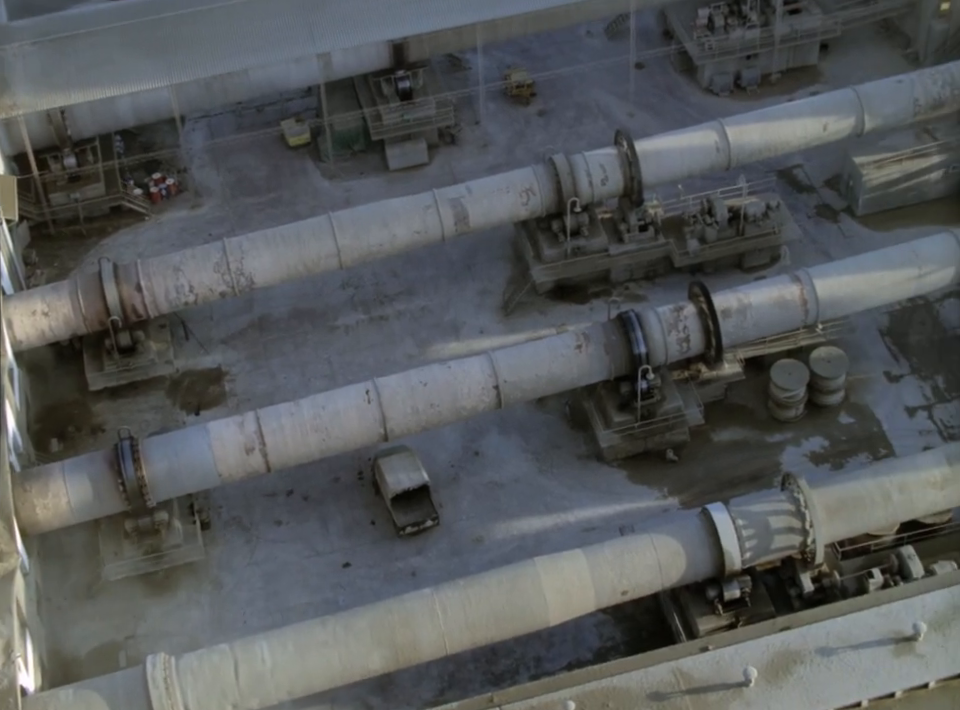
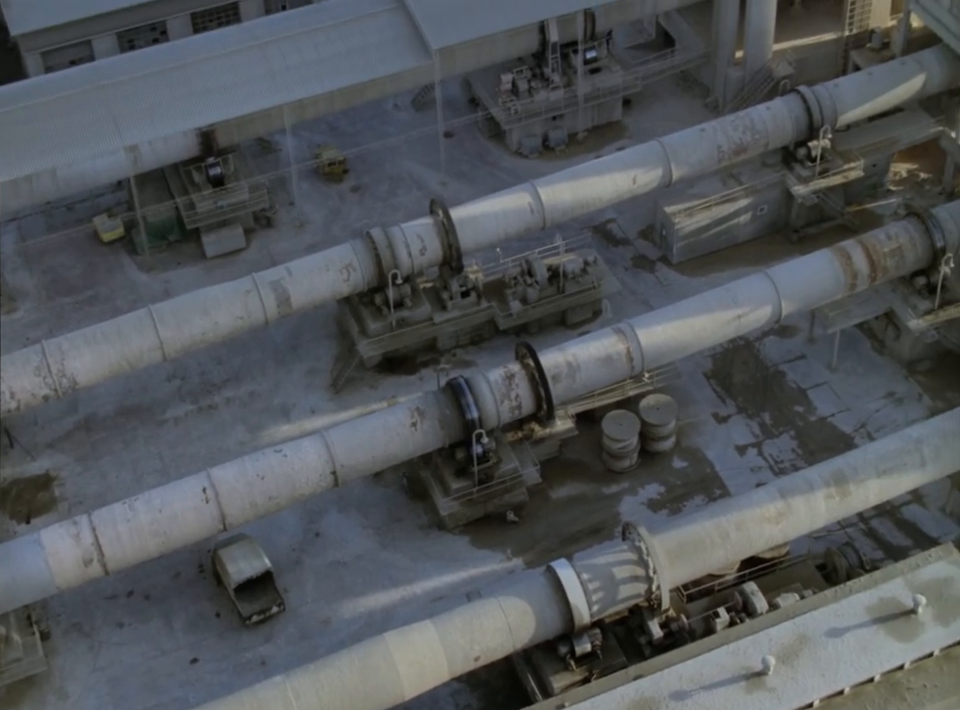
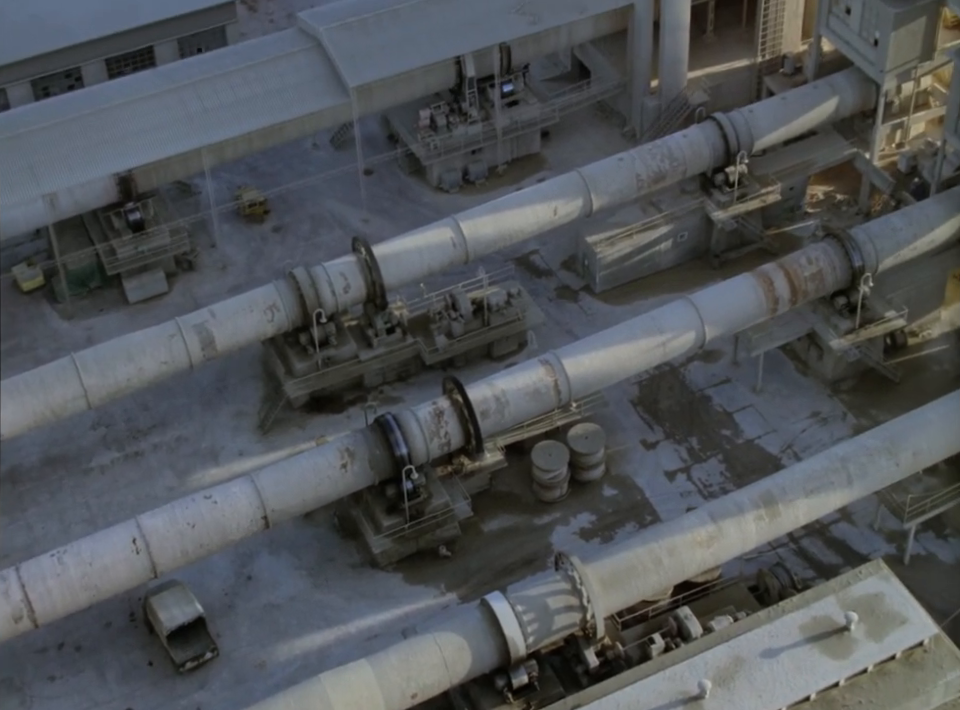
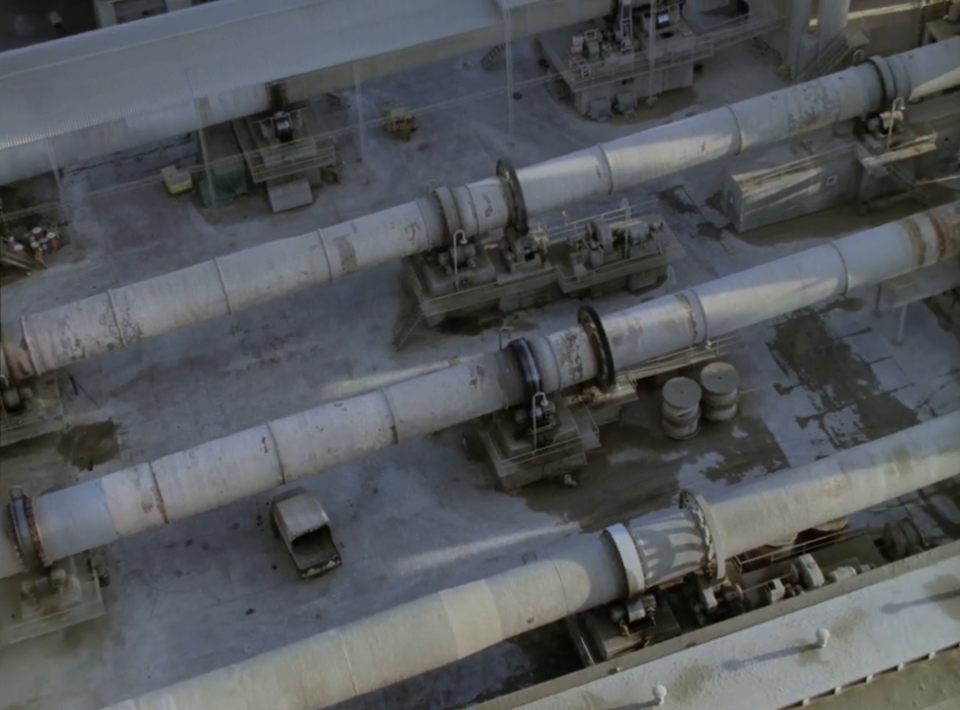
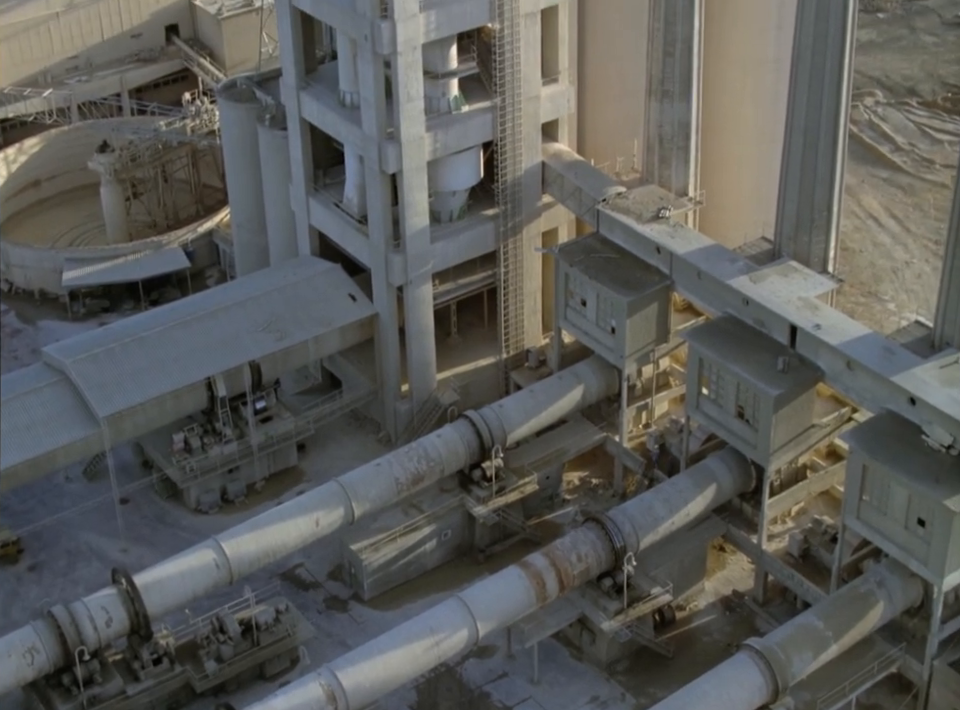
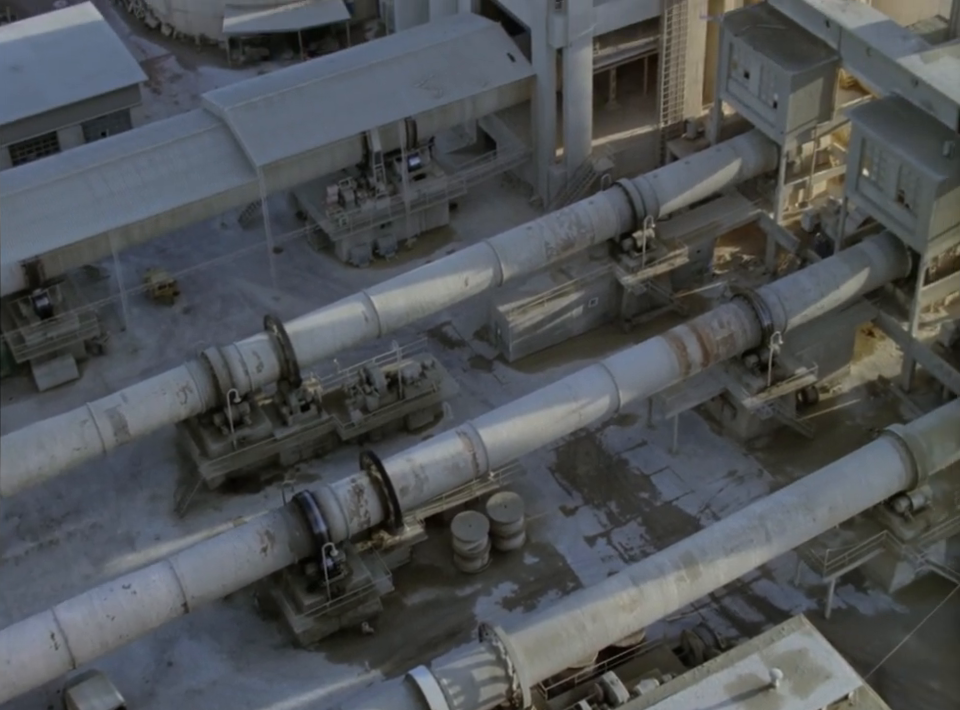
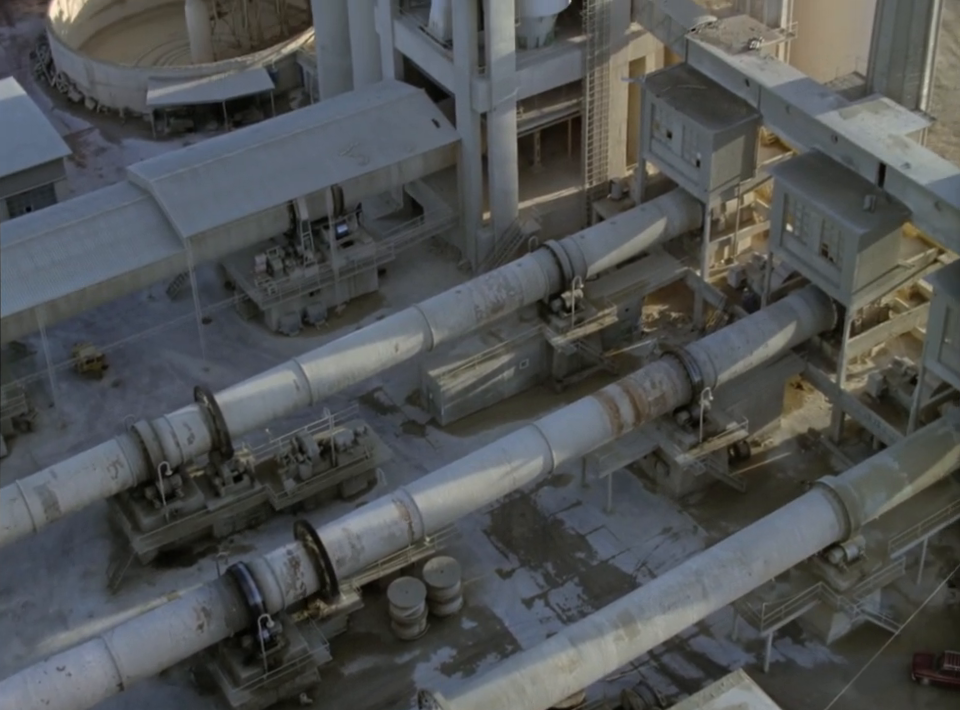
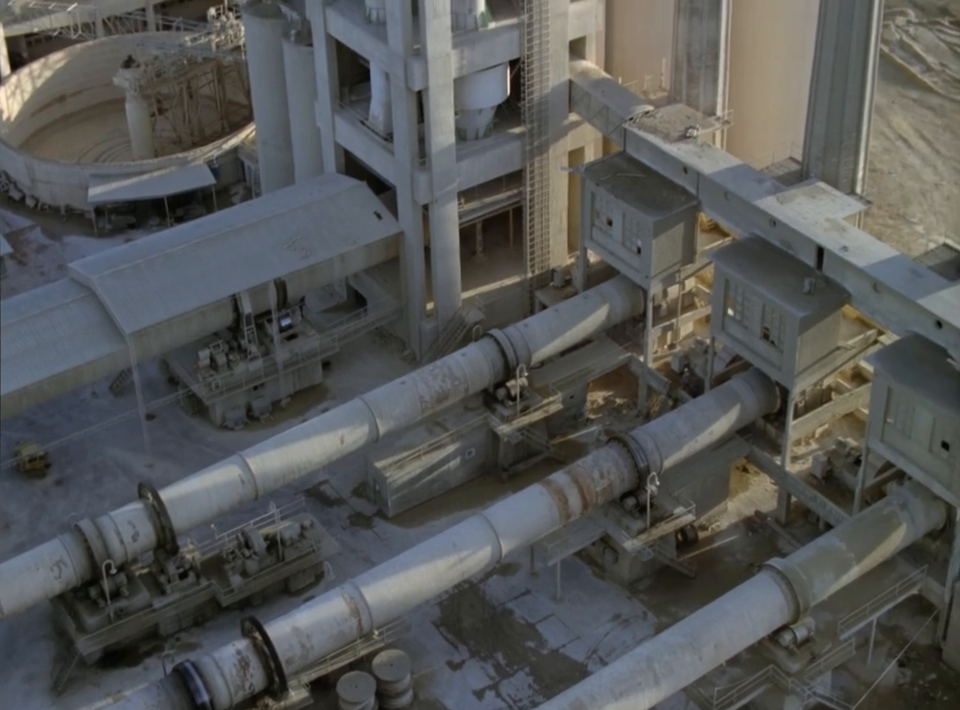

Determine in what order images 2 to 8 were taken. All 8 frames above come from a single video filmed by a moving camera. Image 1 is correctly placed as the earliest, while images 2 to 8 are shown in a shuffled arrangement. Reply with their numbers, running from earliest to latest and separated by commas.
4, 2, 3, 6, 7, 8, 5
